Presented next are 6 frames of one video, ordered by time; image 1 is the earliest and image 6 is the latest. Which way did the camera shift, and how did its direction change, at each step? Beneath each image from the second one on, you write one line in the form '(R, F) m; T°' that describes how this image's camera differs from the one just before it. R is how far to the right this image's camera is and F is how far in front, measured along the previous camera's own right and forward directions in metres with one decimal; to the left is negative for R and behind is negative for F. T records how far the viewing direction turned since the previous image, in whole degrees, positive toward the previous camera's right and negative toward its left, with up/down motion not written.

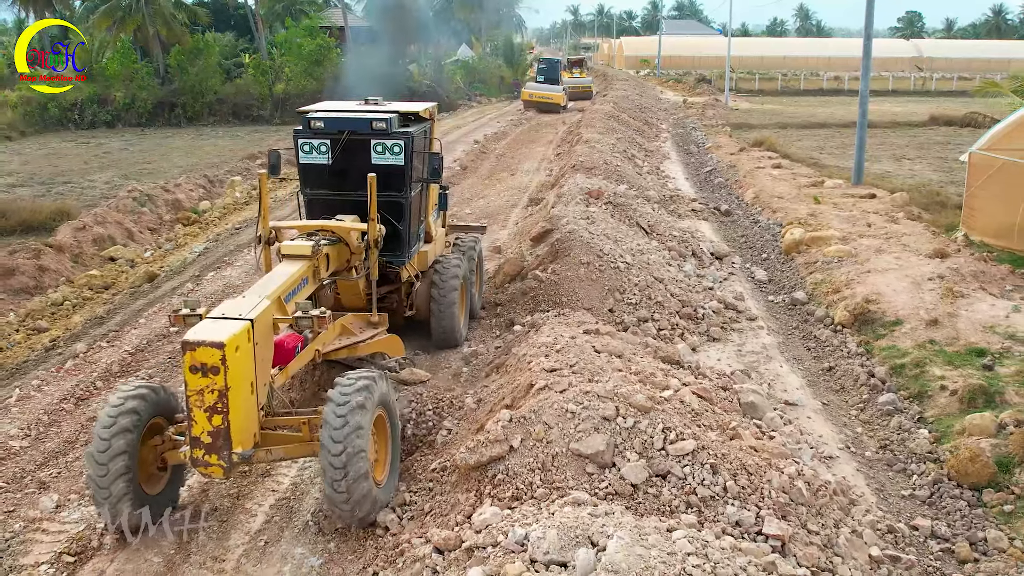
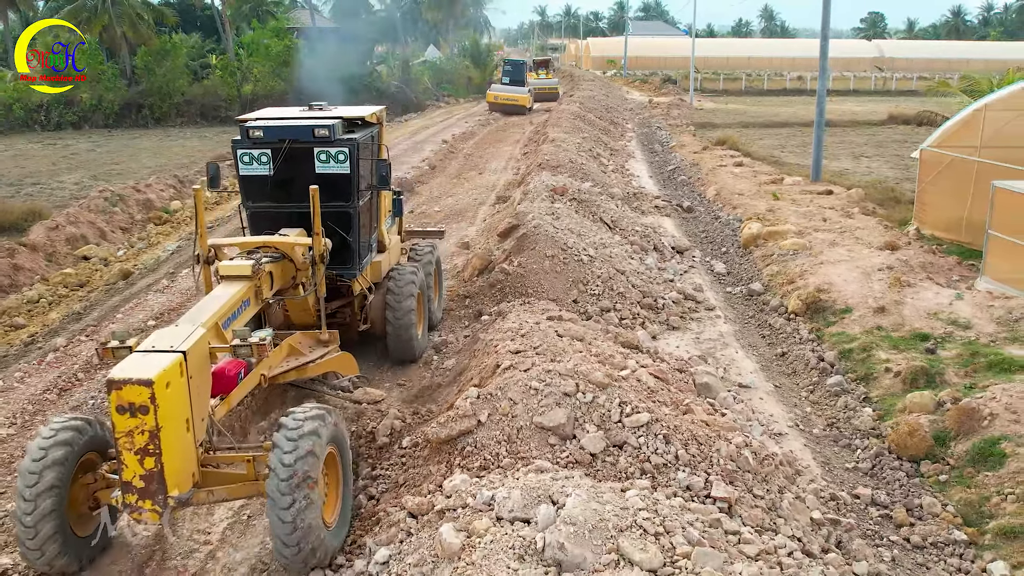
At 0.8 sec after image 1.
(0.0, -0.3) m; +2°
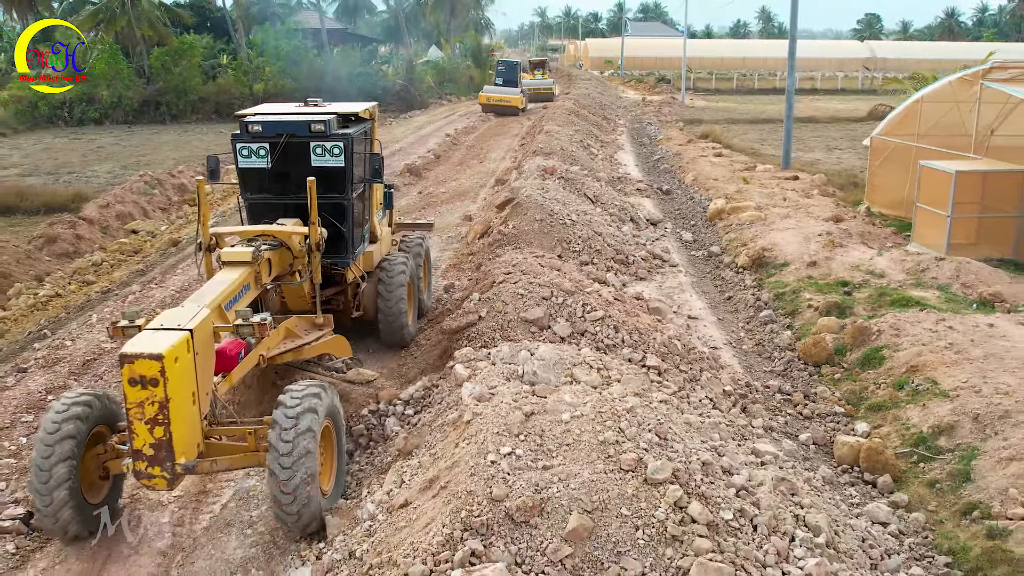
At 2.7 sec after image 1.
(+0.1, -1.9) m; 0°
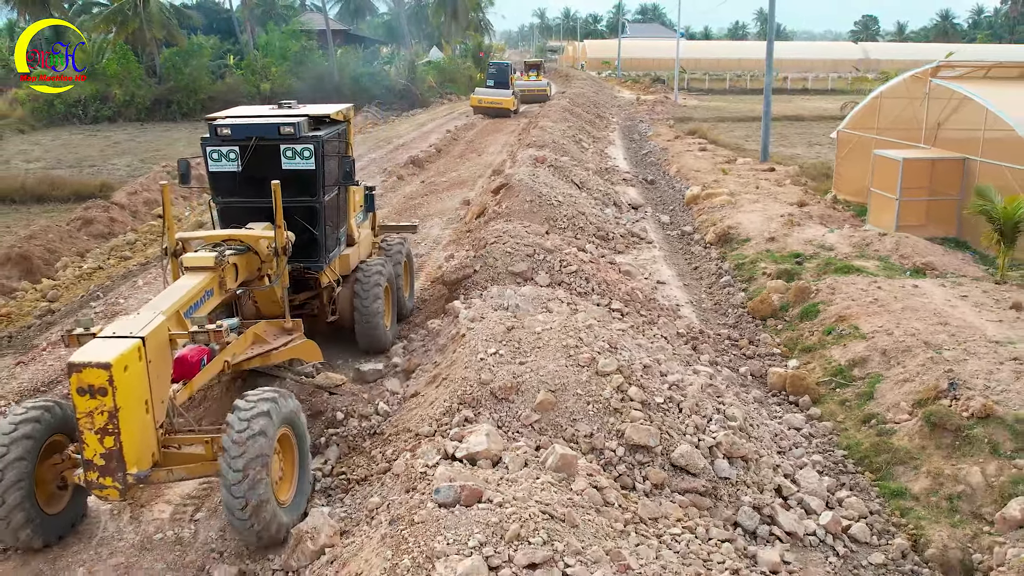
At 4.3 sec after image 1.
(+0.1, -1.4) m; 0°
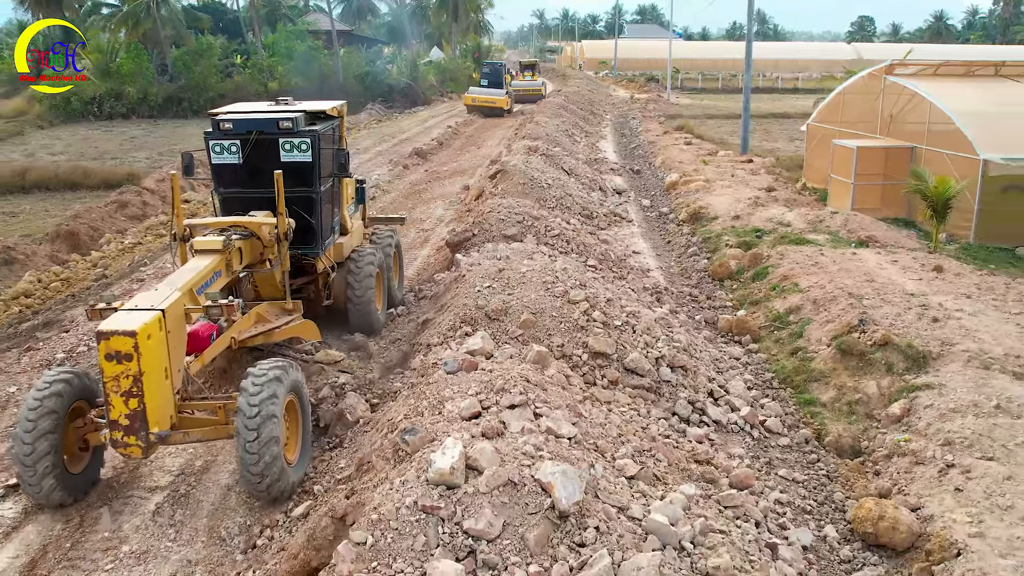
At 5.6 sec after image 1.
(+0.1, -1.6) m; 0°
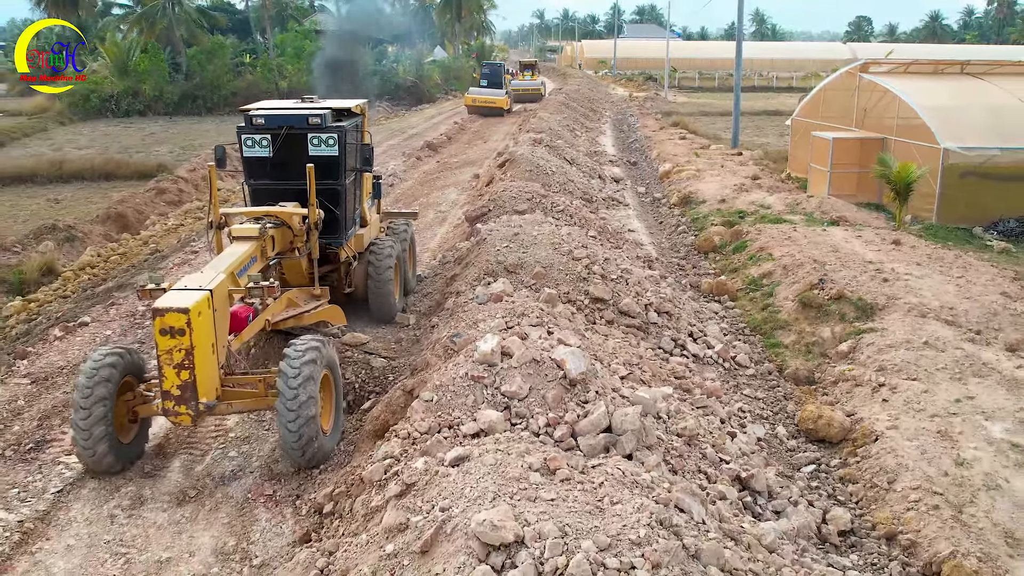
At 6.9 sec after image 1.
(-0.1, -1.5) m; 0°
